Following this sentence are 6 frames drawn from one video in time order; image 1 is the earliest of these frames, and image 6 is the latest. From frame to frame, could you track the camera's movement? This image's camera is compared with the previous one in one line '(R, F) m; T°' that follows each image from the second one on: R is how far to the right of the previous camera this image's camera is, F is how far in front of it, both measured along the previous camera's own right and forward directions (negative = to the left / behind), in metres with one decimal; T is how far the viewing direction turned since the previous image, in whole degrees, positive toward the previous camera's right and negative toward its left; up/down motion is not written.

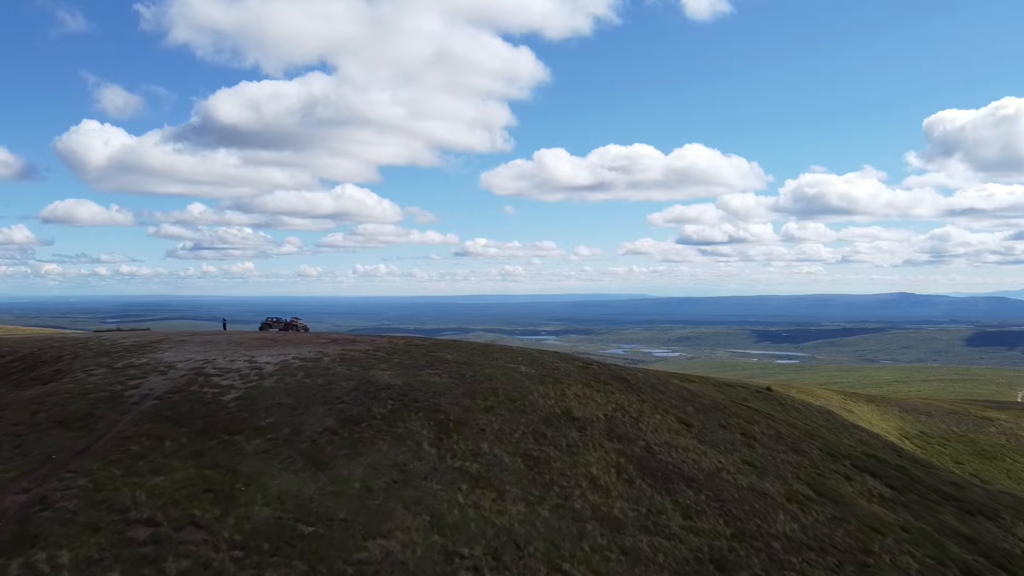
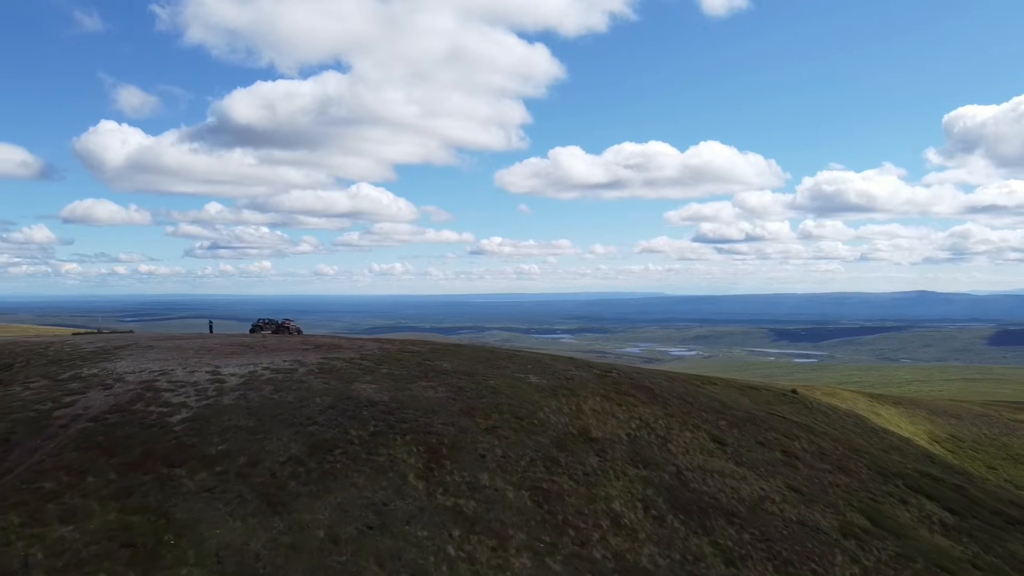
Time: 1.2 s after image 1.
(+0.3, +4.6) m; -1°
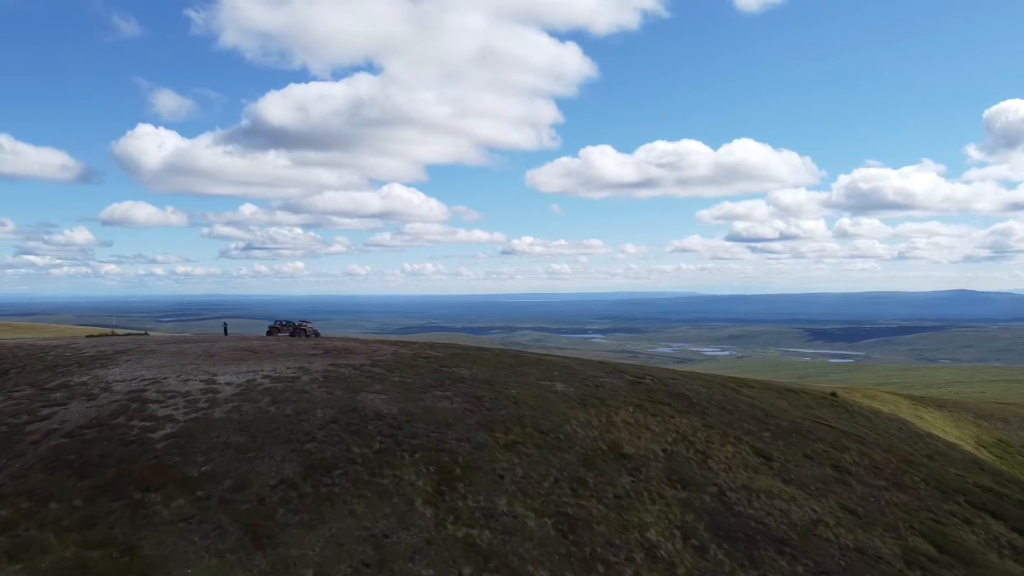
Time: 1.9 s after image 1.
(+0.2, +2.6) m; -2°
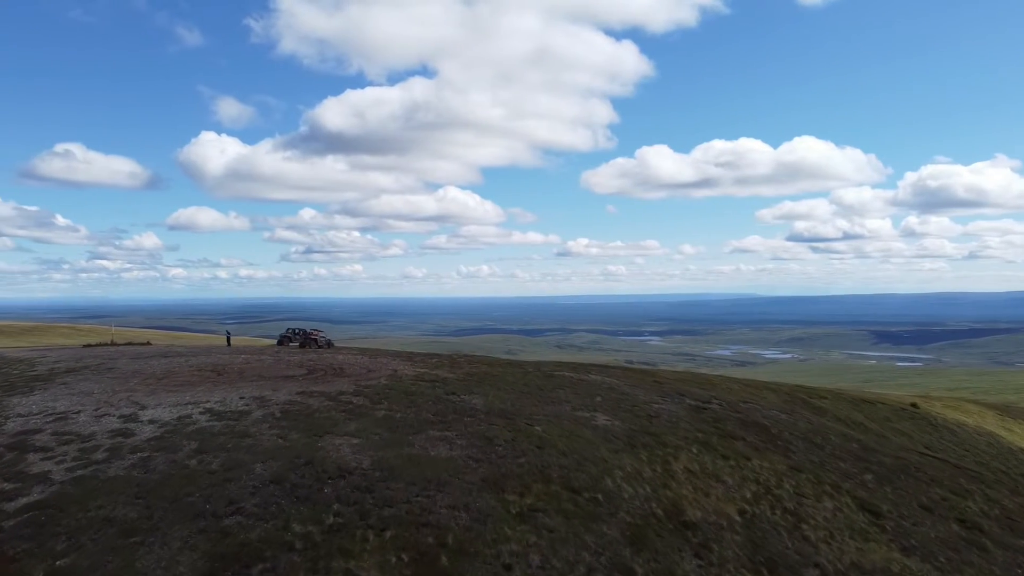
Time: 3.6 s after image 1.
(+0.8, +6.5) m; -4°
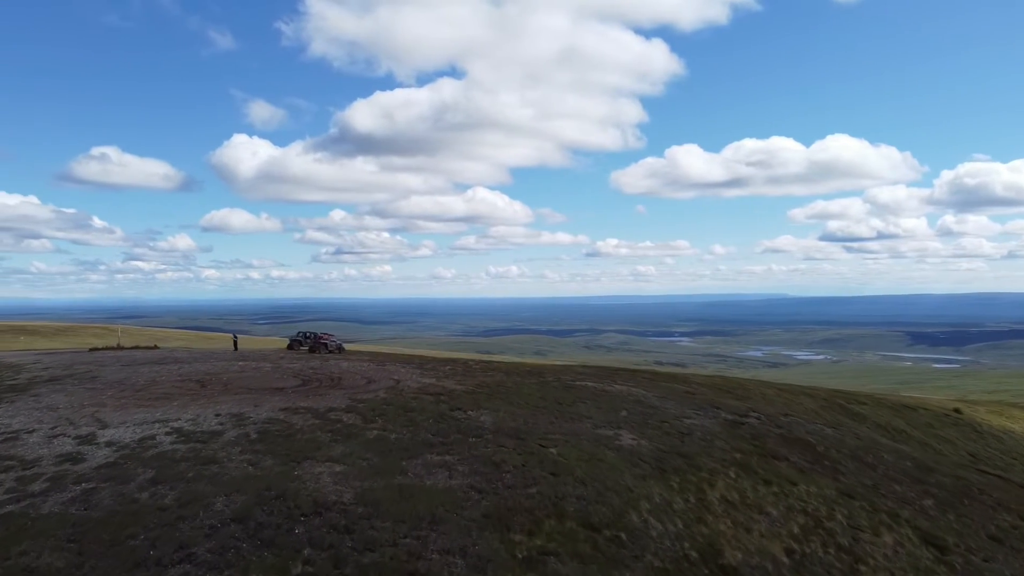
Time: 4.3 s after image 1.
(+0.4, +2.5) m; -2°
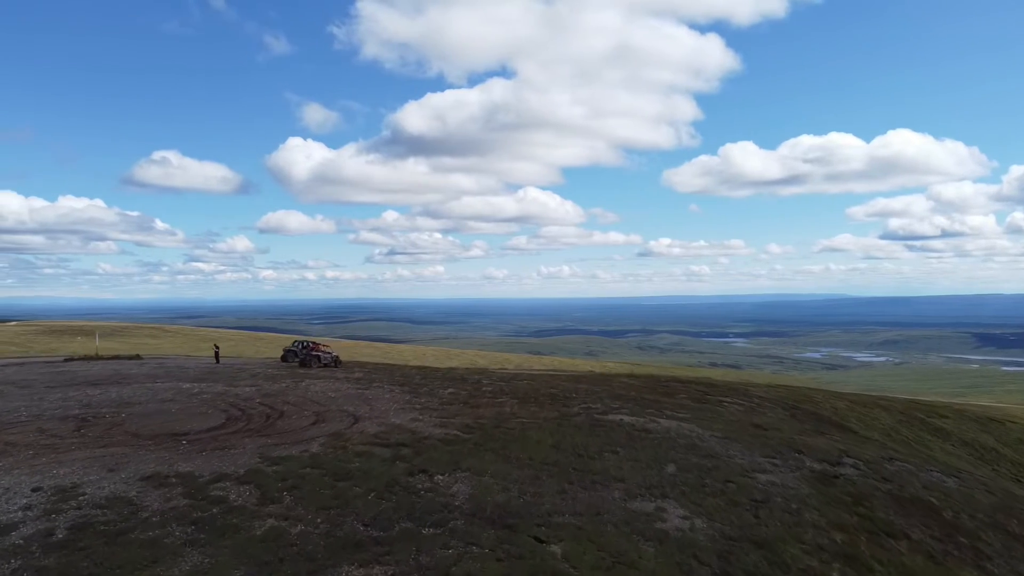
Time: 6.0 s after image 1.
(+1.0, +6.5) m; -4°
